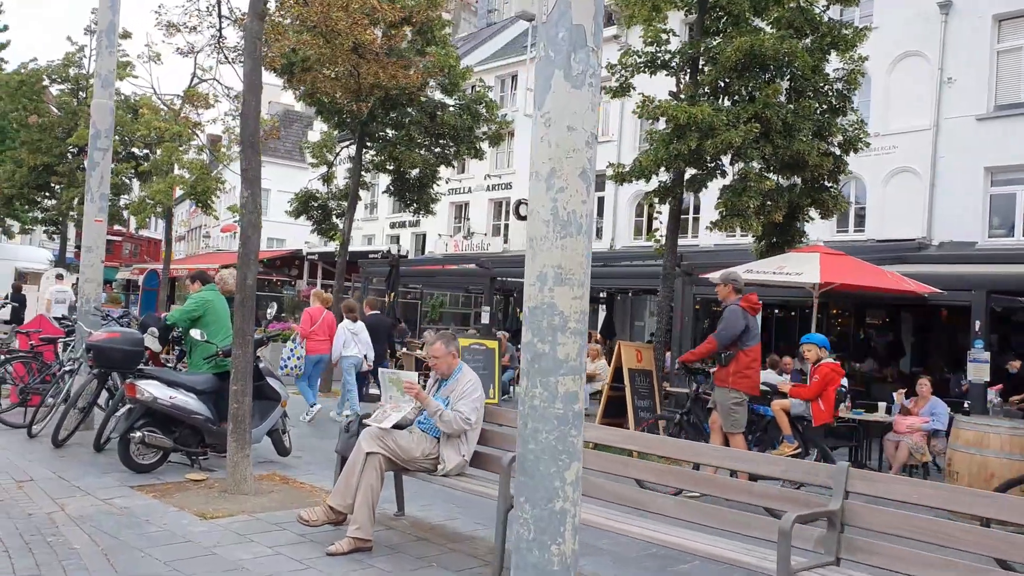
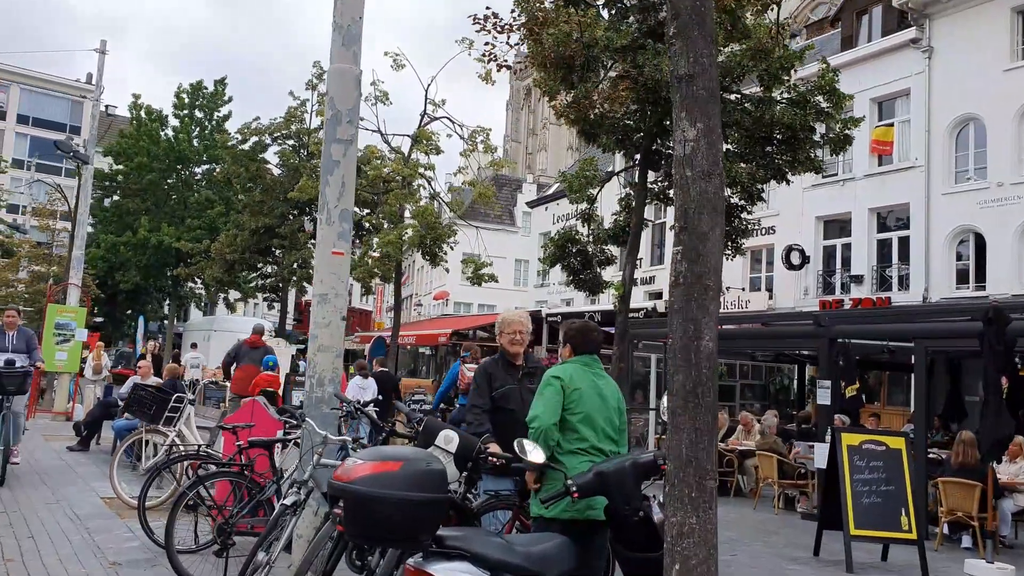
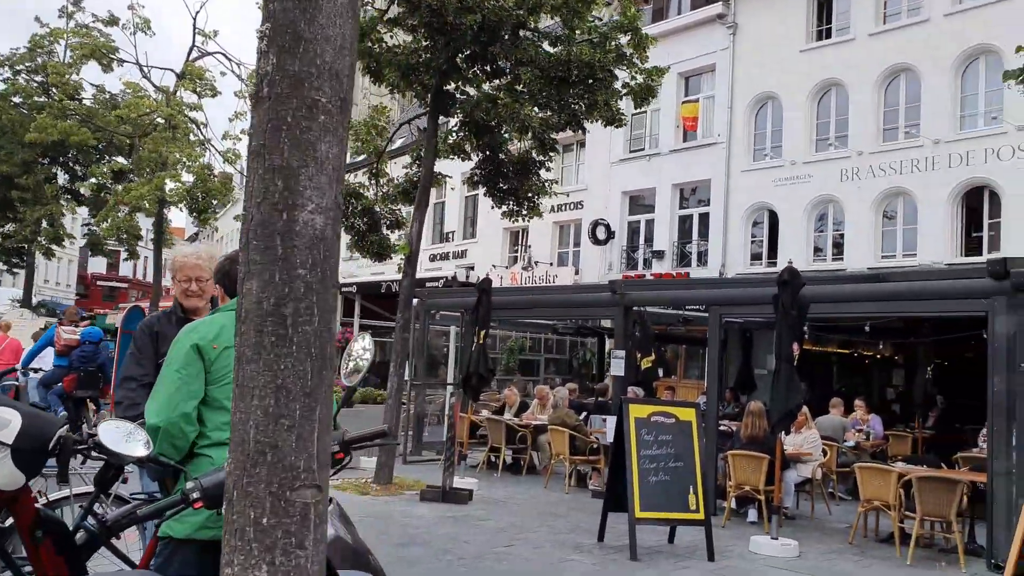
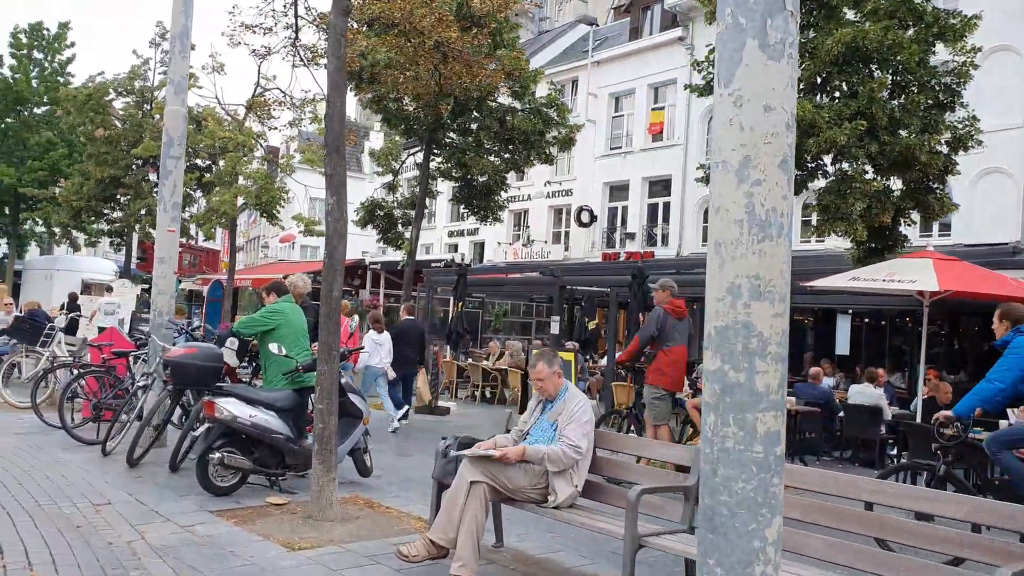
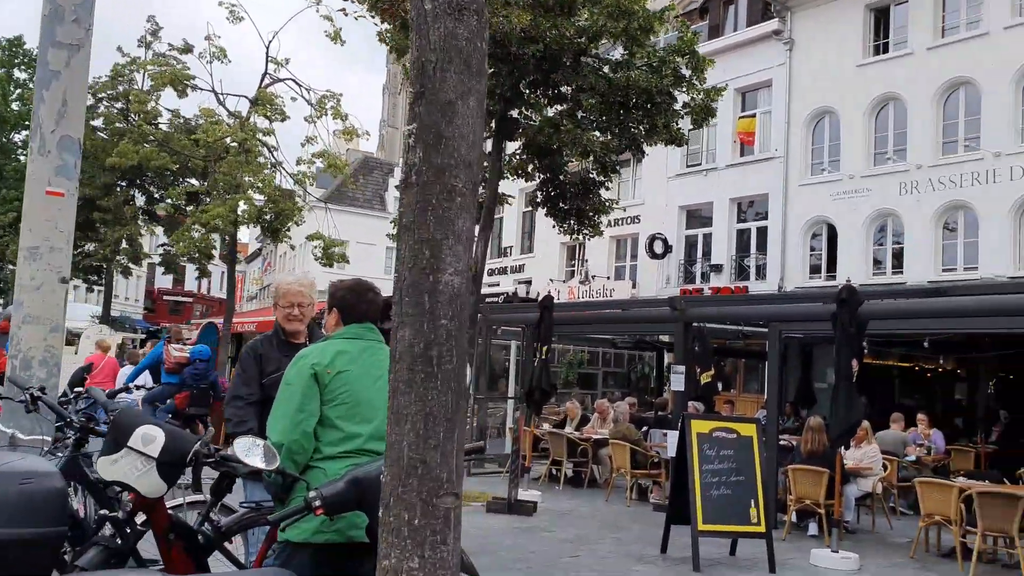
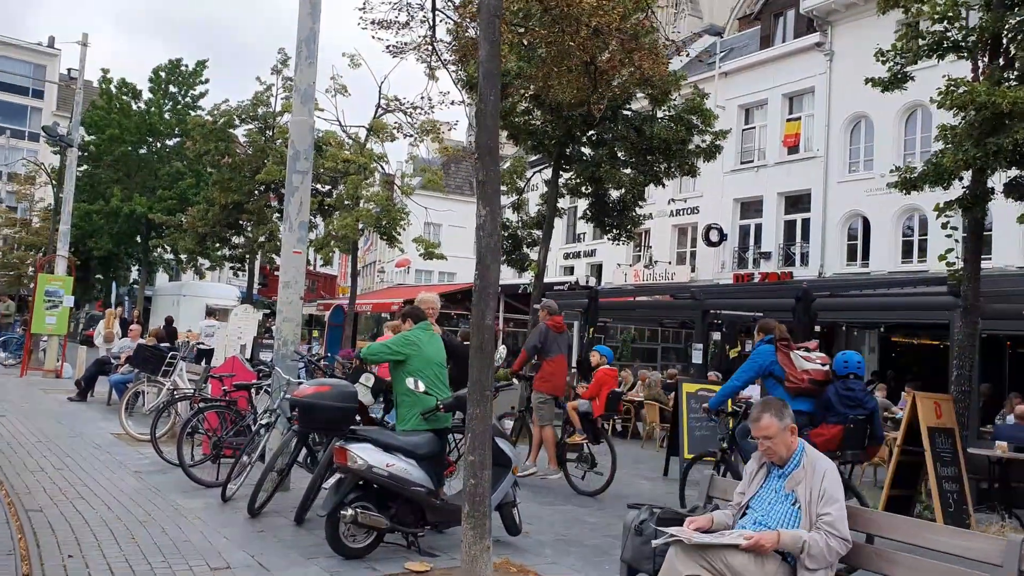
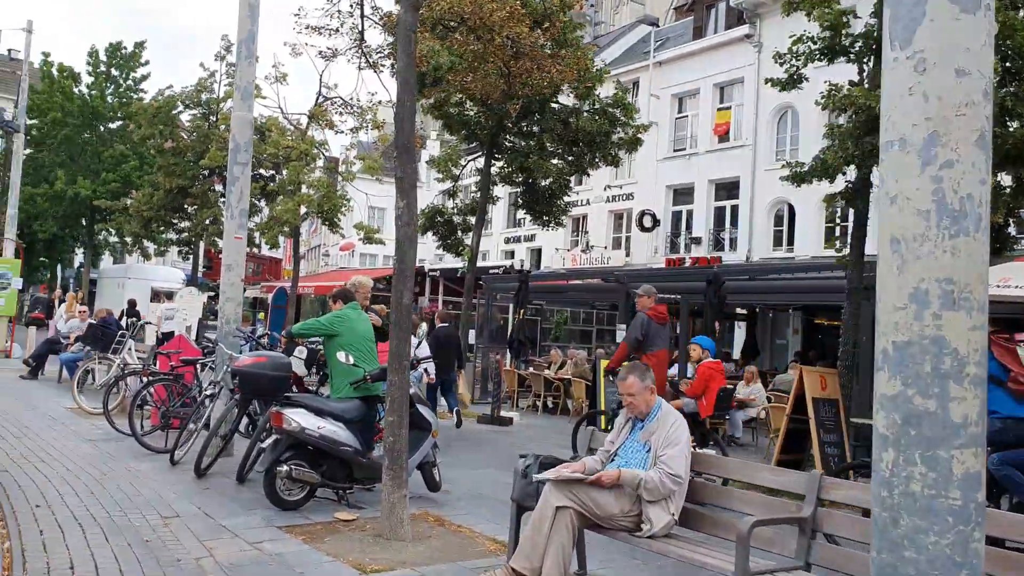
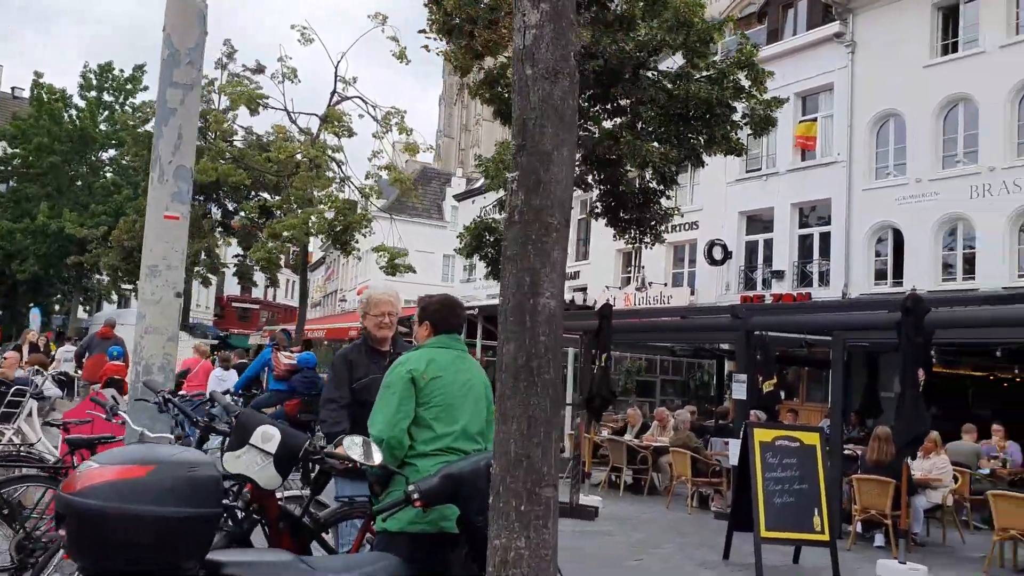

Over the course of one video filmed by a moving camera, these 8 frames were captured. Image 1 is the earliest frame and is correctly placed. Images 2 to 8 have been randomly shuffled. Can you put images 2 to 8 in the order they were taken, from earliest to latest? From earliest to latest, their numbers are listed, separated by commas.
4, 7, 6, 2, 8, 5, 3
